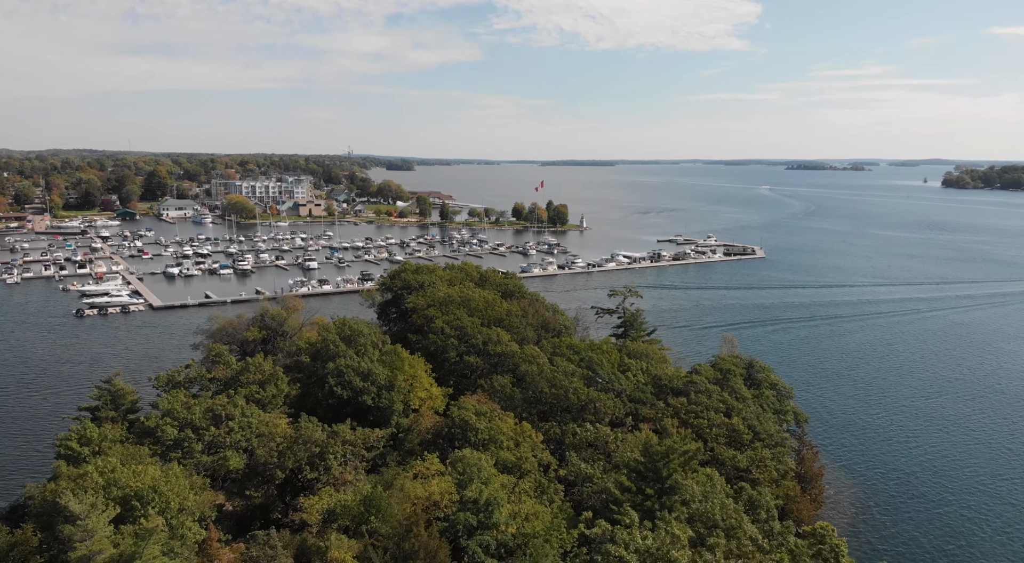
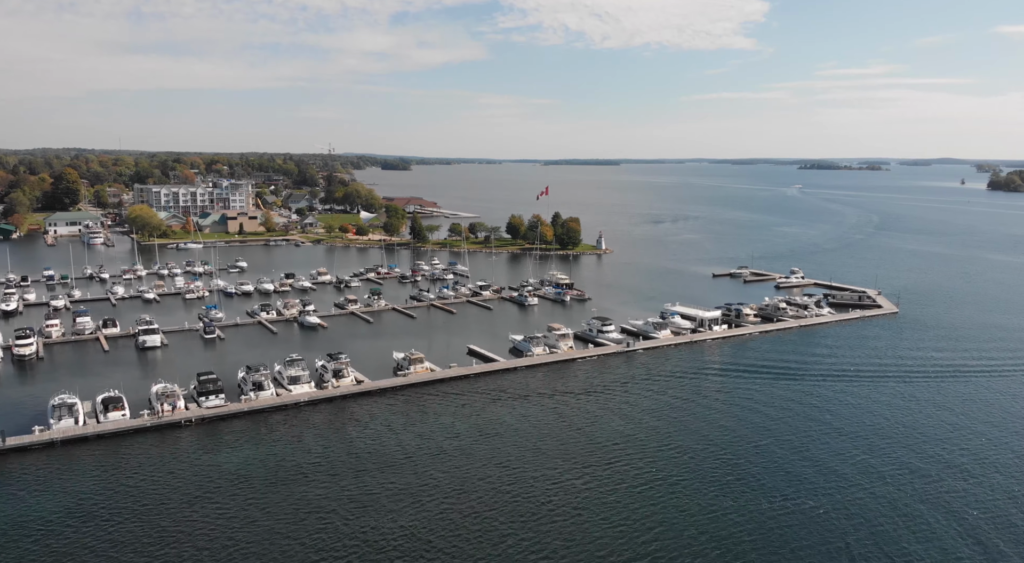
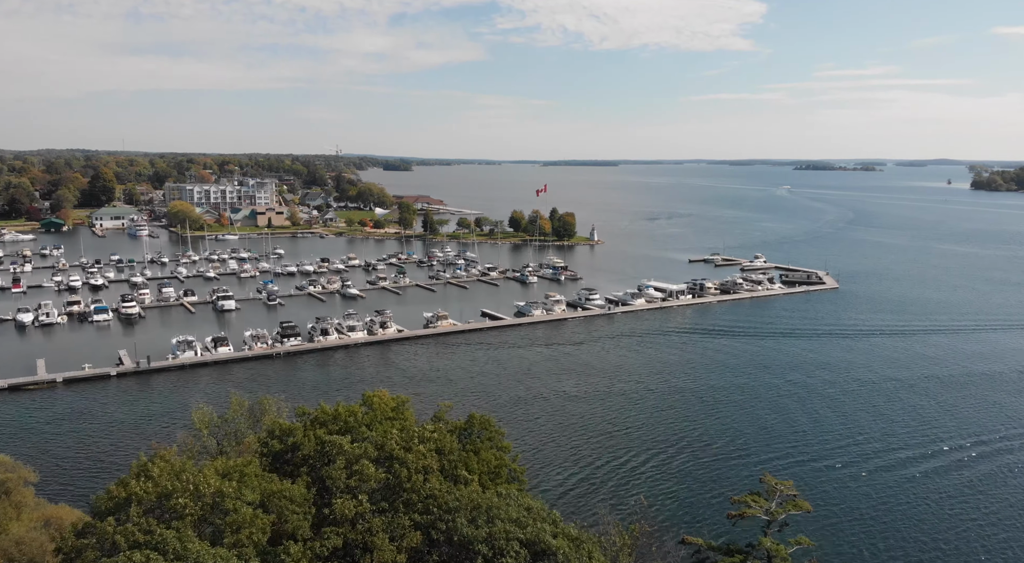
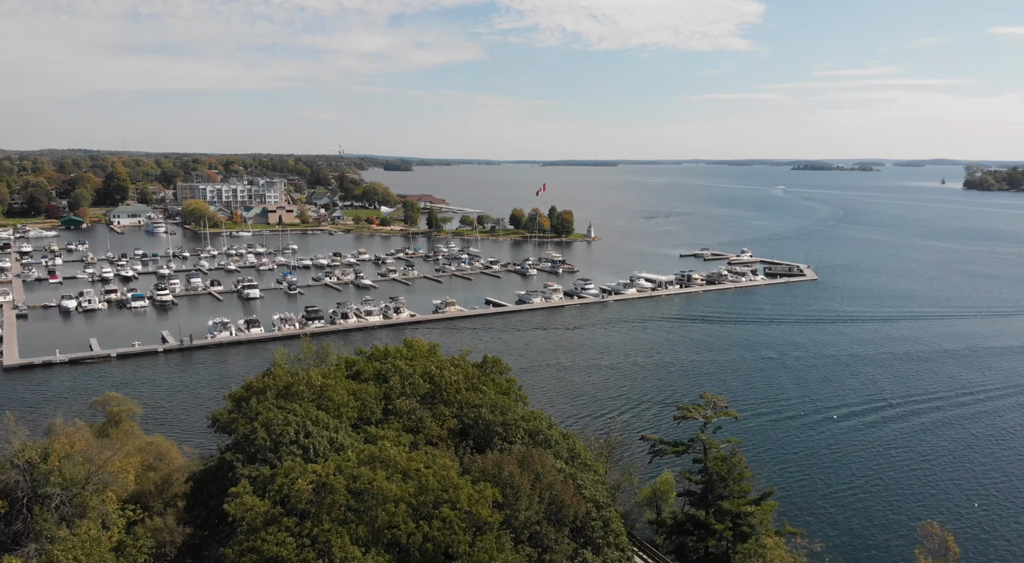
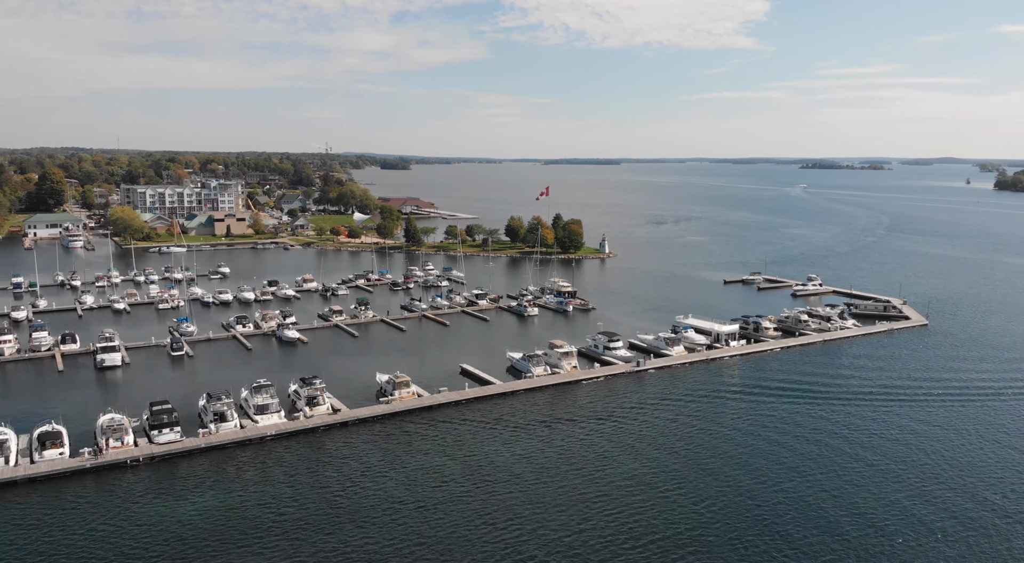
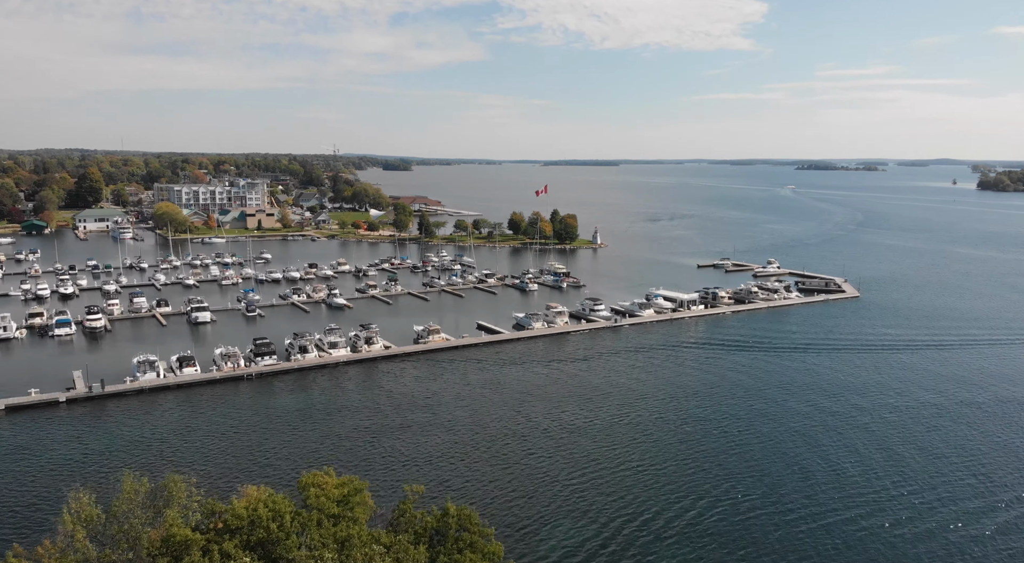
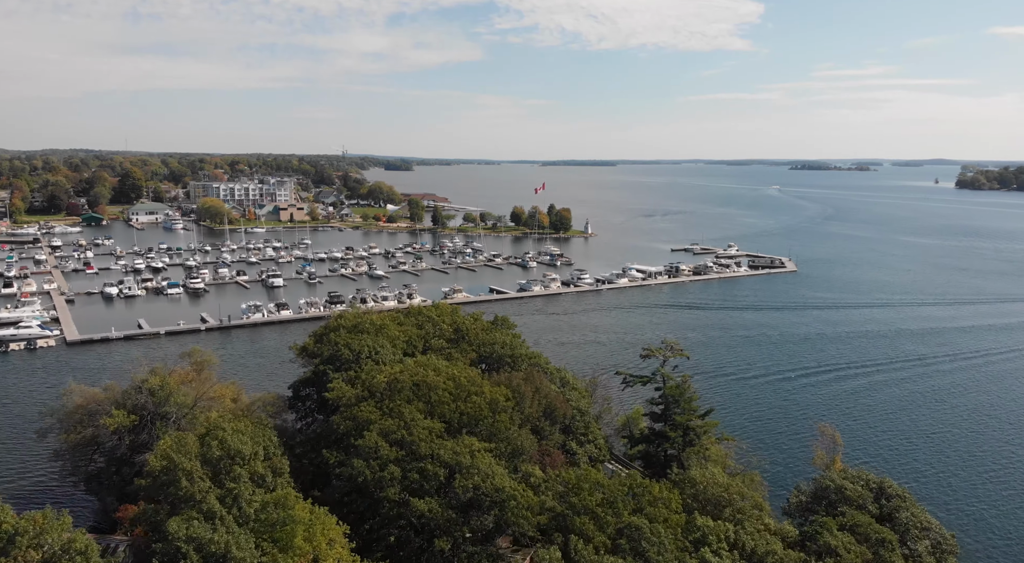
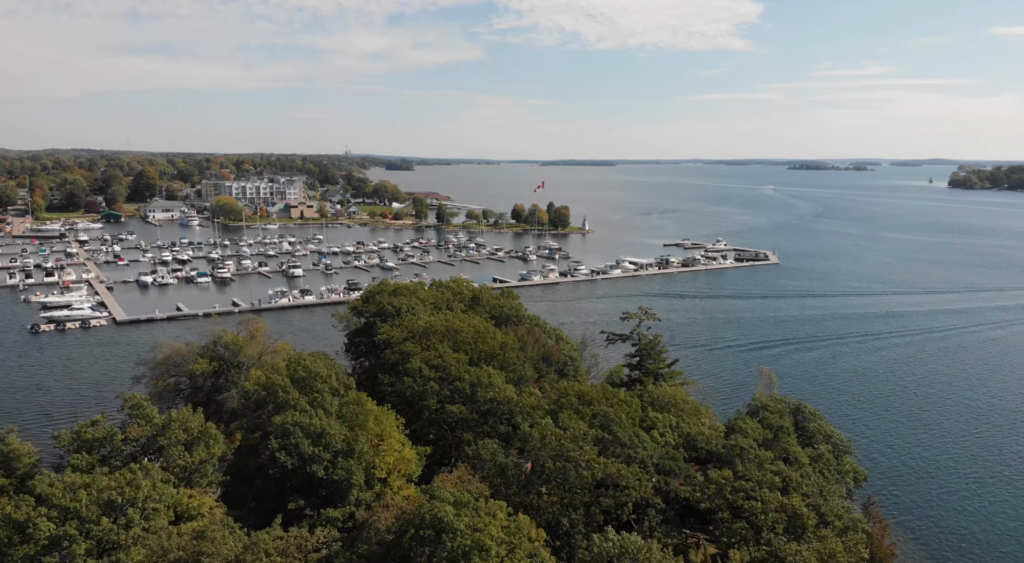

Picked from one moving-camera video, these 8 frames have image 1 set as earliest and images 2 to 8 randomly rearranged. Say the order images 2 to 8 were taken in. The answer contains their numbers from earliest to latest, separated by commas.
8, 7, 4, 3, 6, 2, 5
